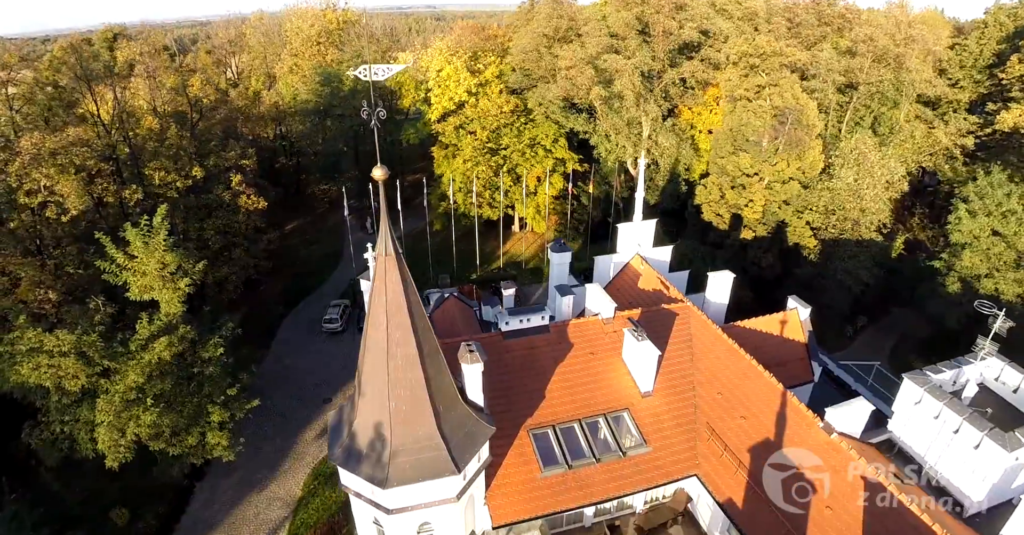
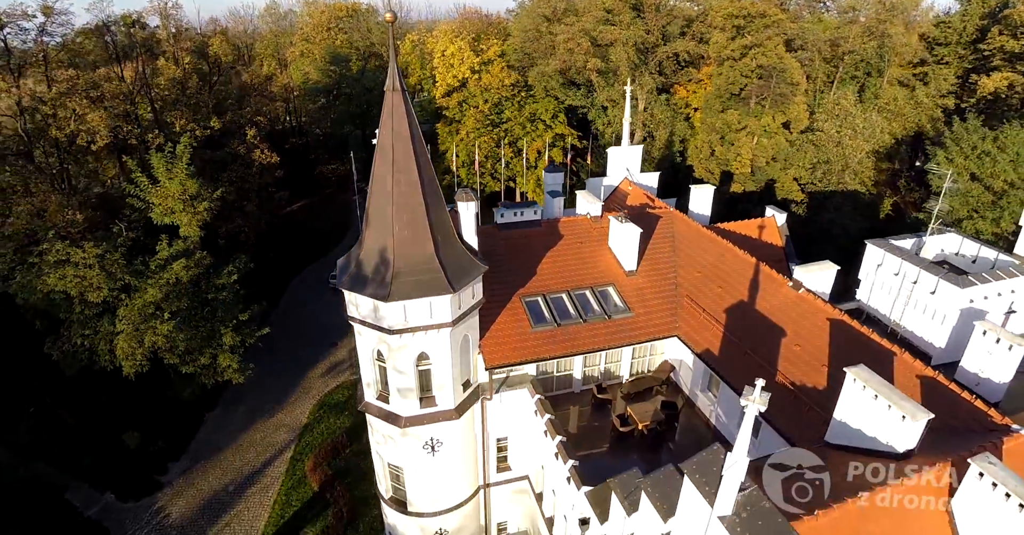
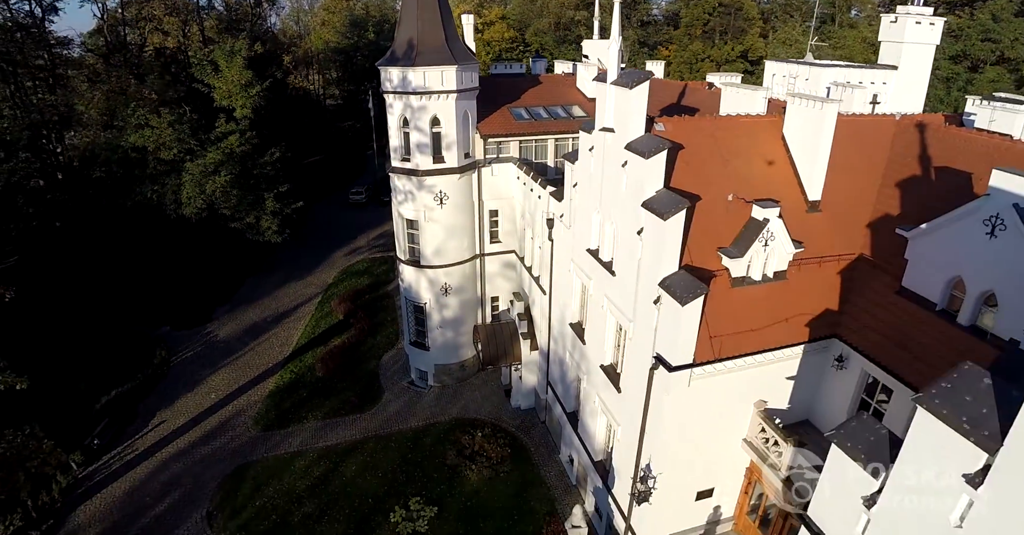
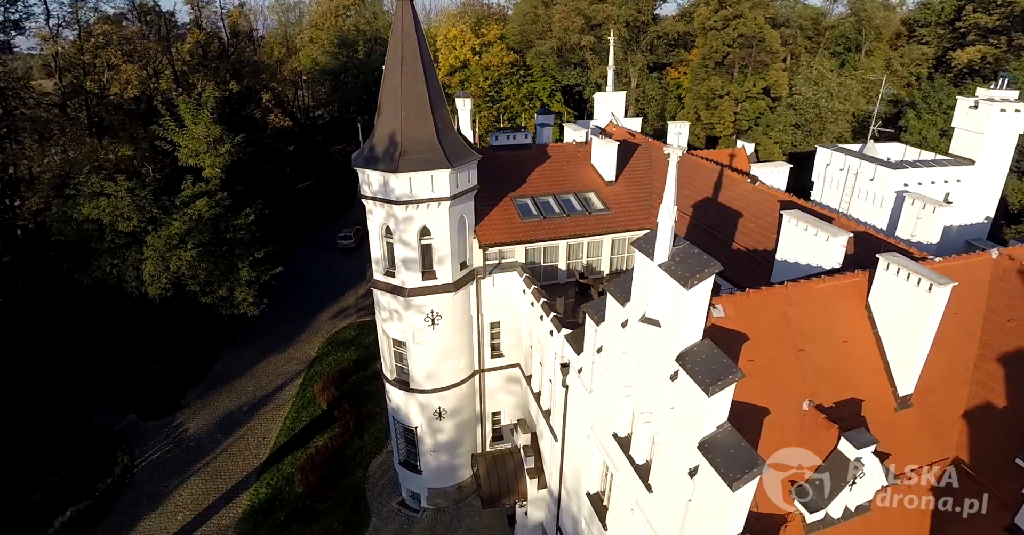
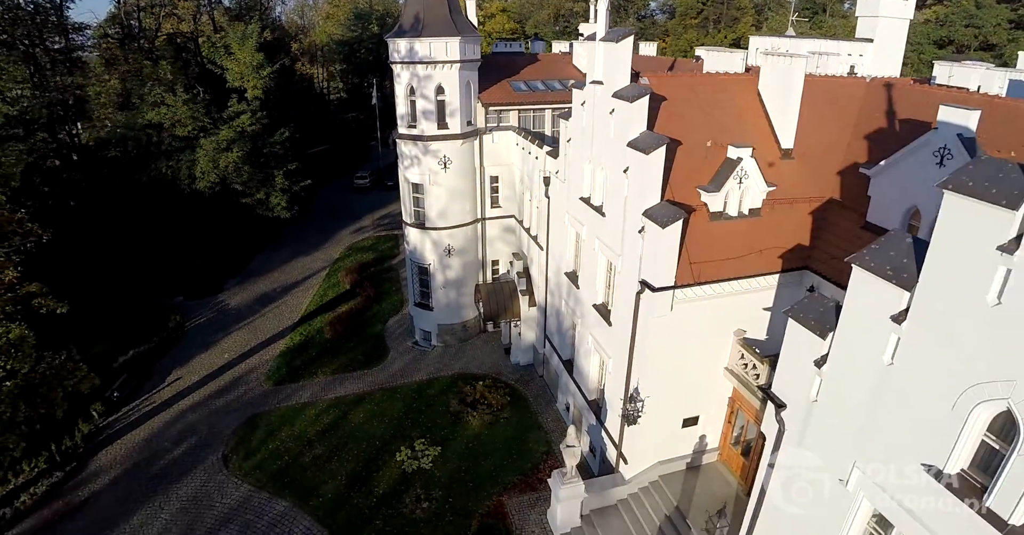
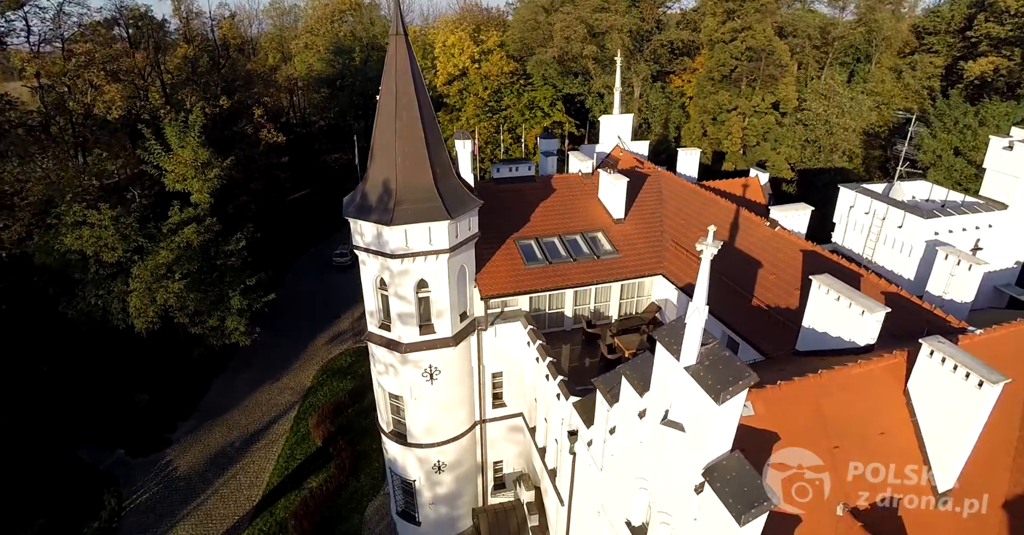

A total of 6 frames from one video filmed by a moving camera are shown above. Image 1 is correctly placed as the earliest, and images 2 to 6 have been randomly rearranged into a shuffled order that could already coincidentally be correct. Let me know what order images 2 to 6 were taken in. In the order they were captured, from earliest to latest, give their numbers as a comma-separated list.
2, 6, 4, 3, 5
